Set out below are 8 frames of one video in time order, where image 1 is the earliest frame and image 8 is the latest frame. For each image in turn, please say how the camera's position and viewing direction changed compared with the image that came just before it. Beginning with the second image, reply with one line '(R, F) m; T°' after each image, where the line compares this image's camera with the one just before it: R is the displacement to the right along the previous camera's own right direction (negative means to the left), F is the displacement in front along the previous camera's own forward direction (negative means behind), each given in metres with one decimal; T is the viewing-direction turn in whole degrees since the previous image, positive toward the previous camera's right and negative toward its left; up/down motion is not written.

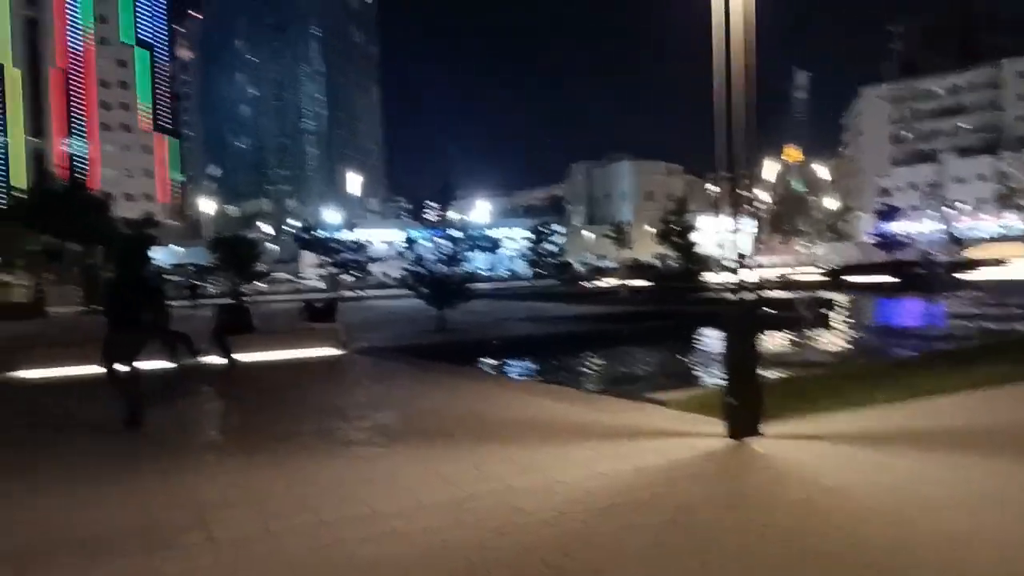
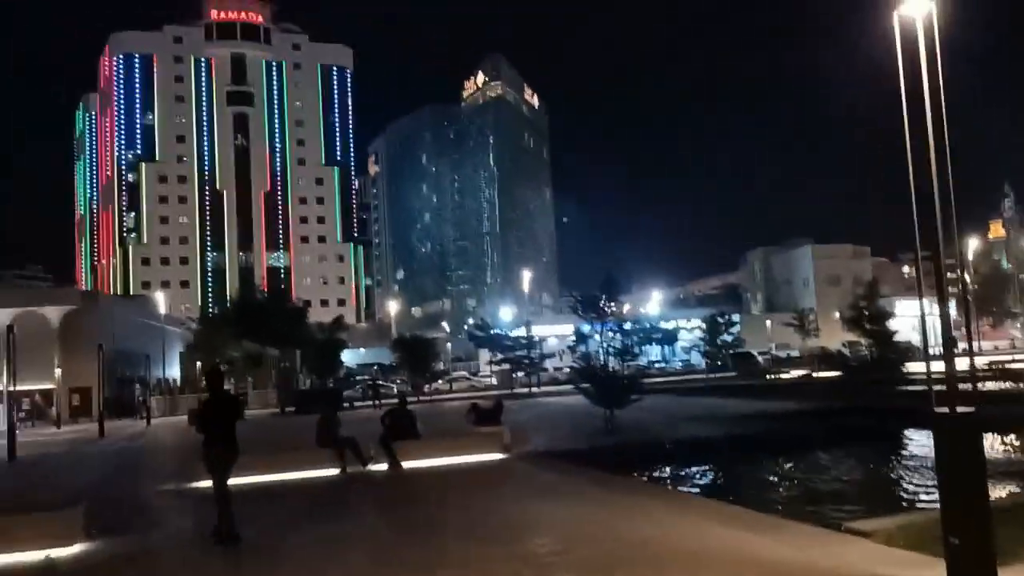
(+0.1, +0.7) m; -11°
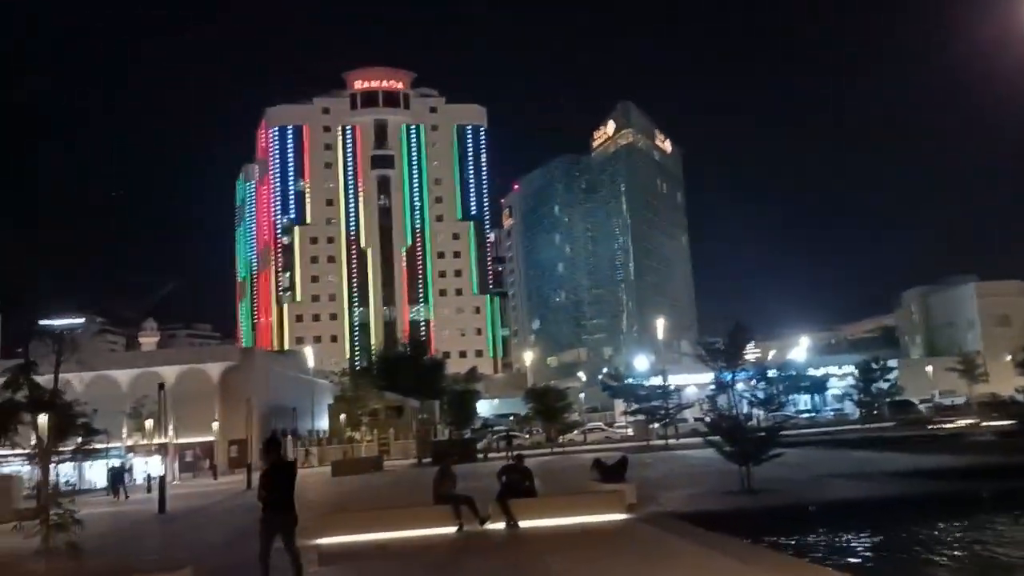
(+0.3, +0.3) m; -8°
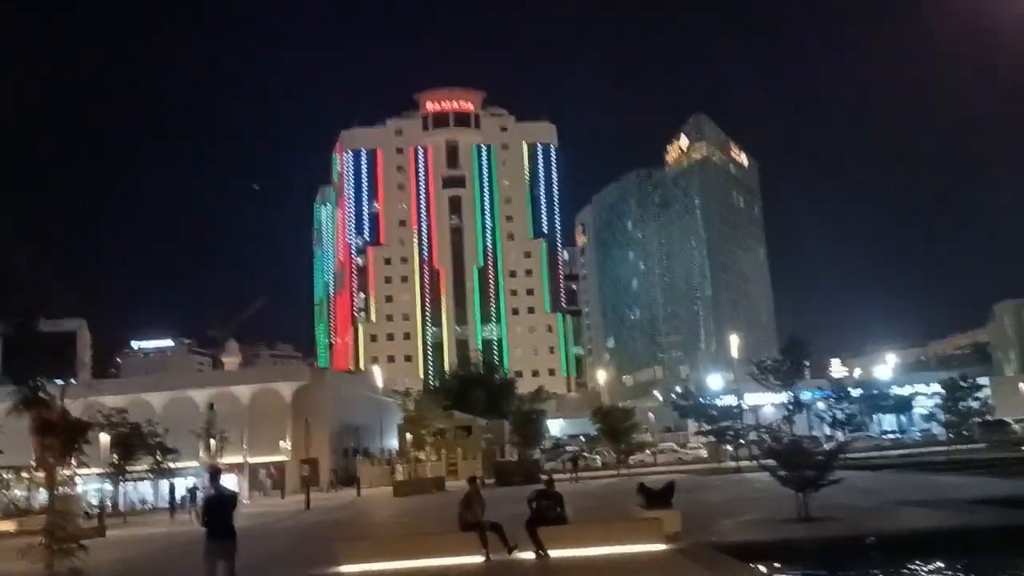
(+0.6, +0.7) m; -5°
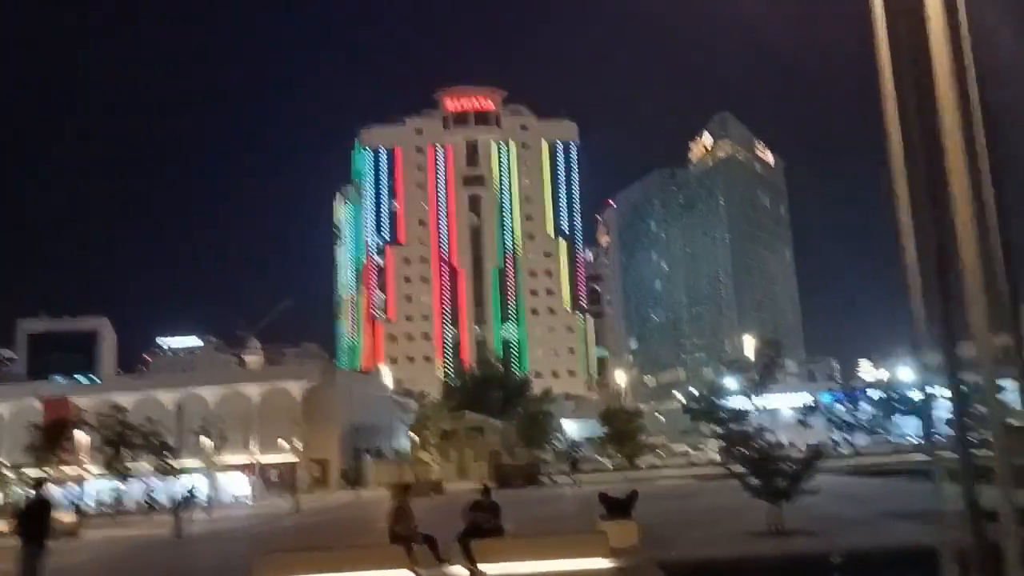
(+1.2, +0.9) m; -2°
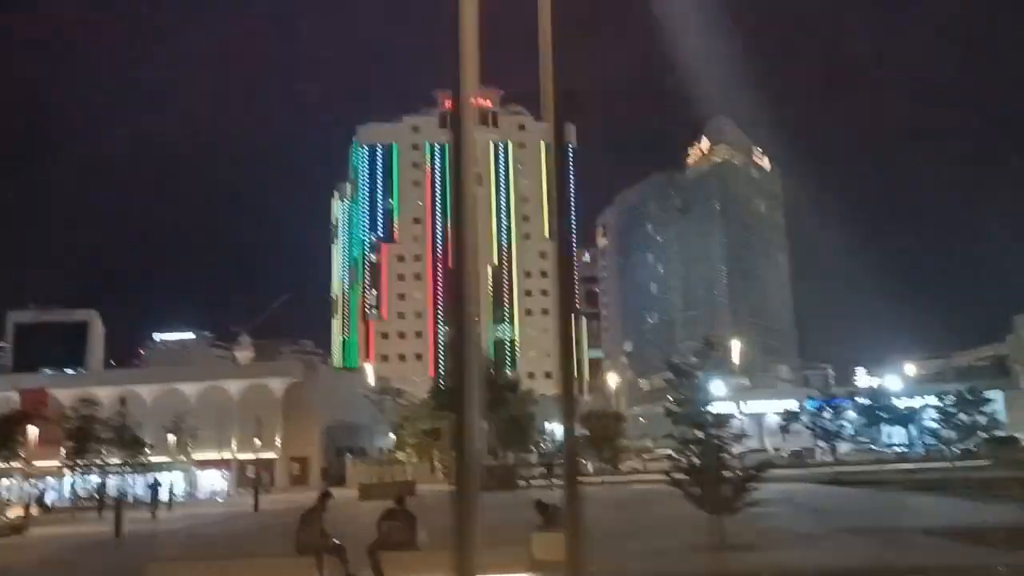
(+0.9, +0.7) m; 0°
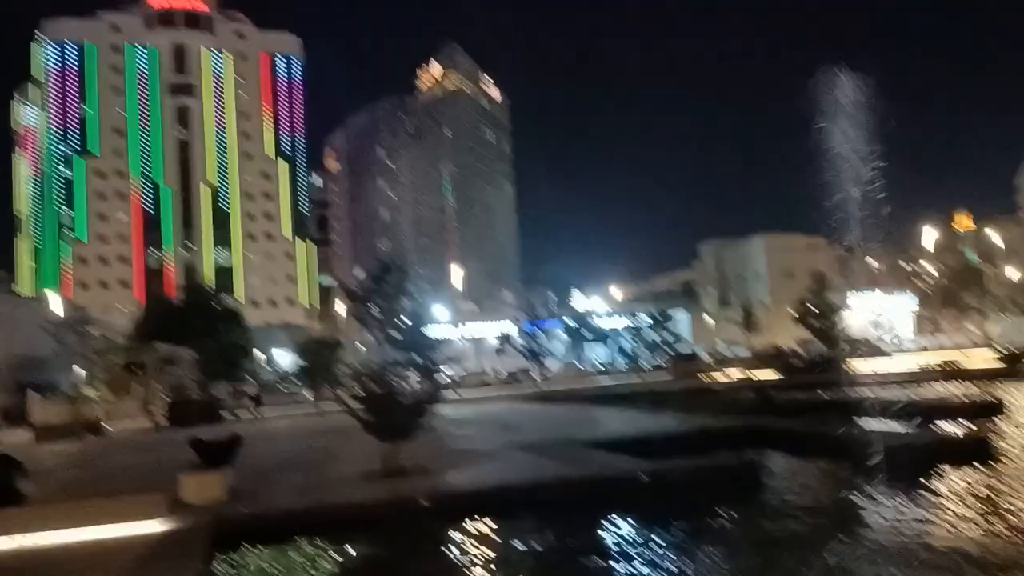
(+1.0, +0.8) m; +16°
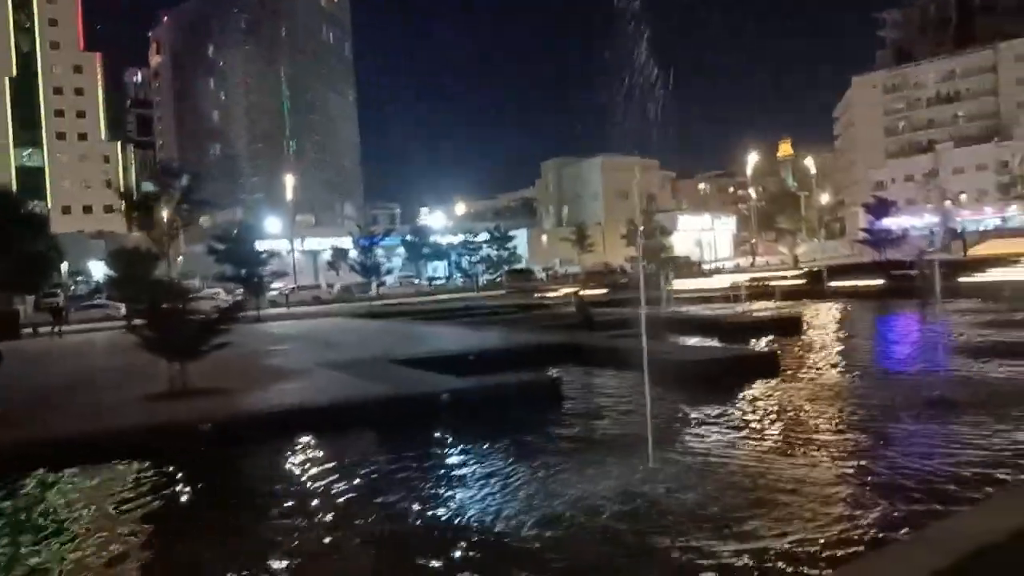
(+0.5, +0.6) m; +10°
